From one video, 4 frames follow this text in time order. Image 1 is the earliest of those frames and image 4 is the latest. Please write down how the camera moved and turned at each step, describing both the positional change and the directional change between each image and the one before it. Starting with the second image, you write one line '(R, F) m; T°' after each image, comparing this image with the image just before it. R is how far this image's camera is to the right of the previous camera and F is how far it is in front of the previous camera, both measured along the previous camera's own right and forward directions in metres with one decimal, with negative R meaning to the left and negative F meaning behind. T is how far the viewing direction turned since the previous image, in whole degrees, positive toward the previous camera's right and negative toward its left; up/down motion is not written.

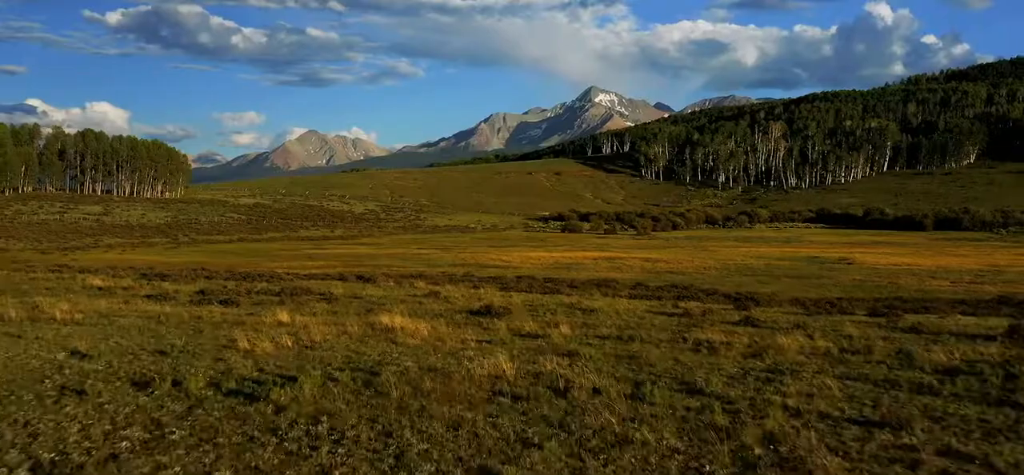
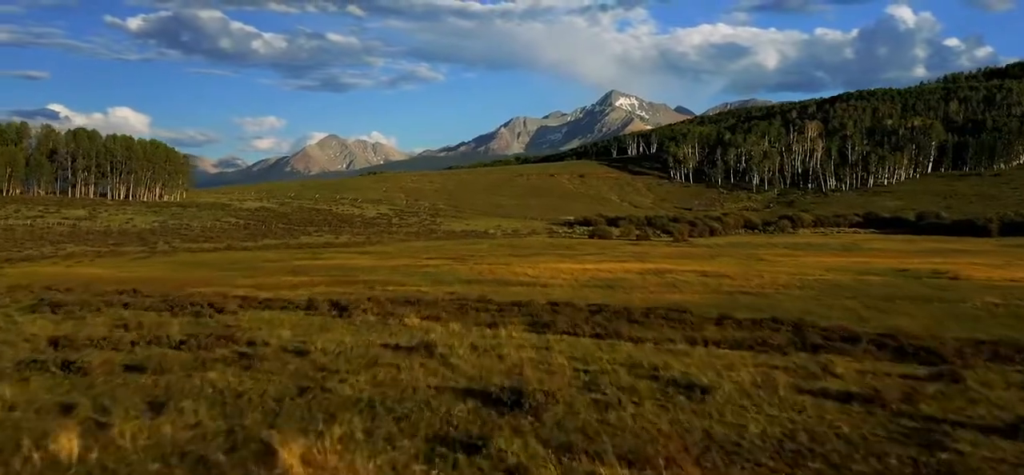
(-0.3, +10.2) m; -1°
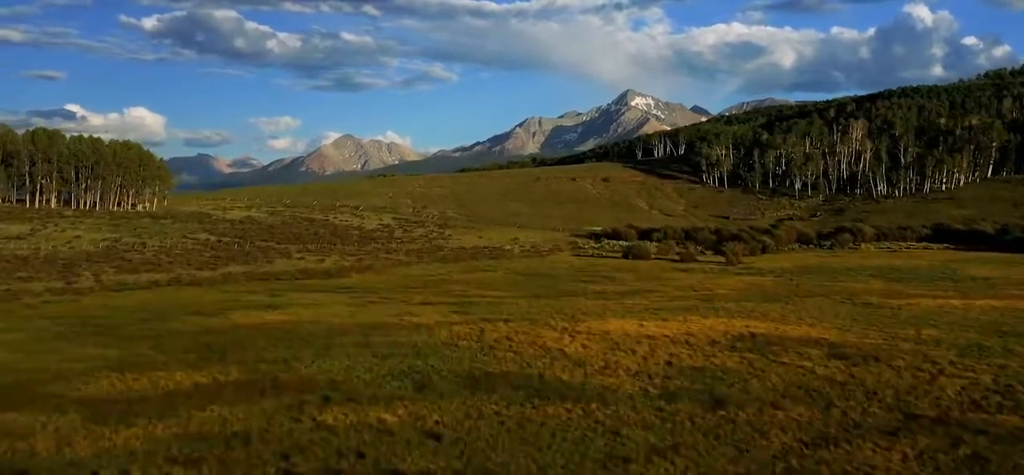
(-0.4, +16.2) m; -1°
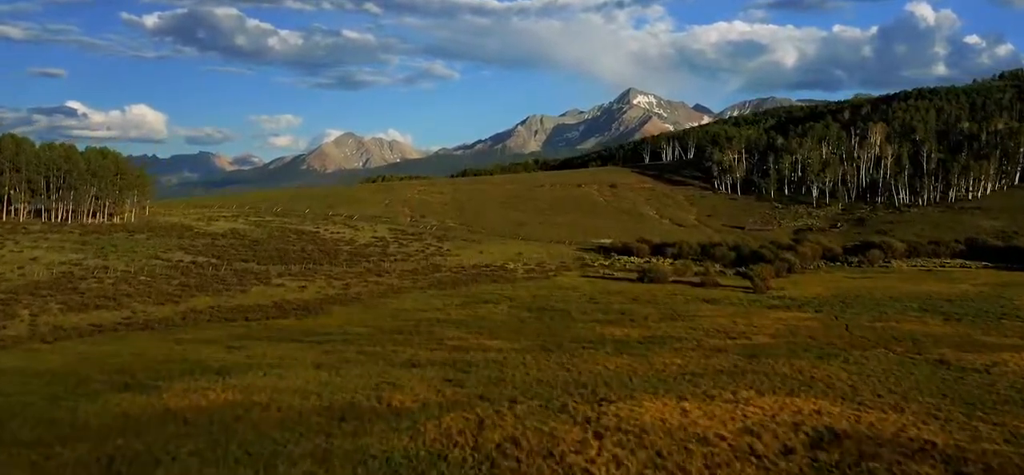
(-0.2, +8.1) m; 0°
